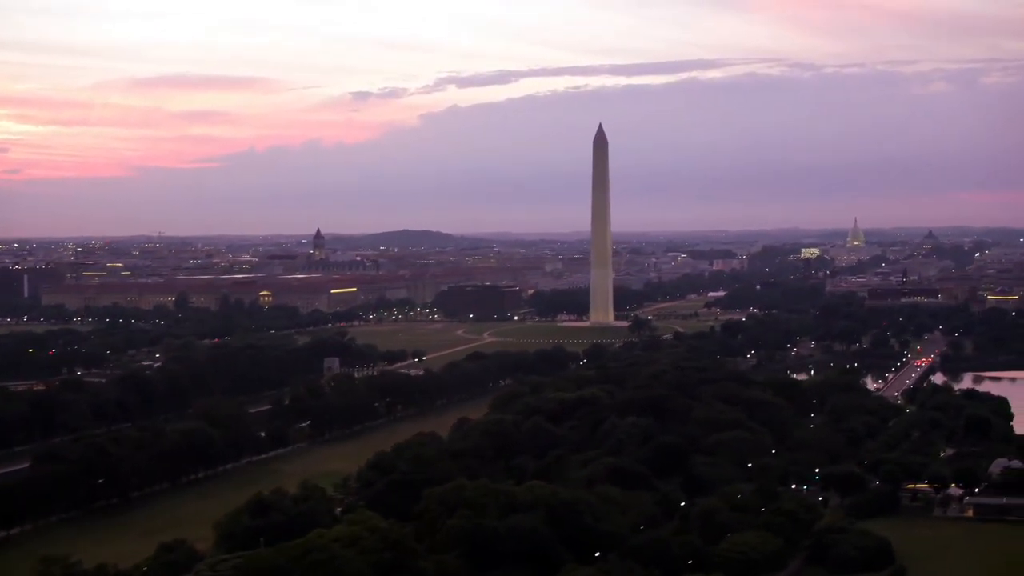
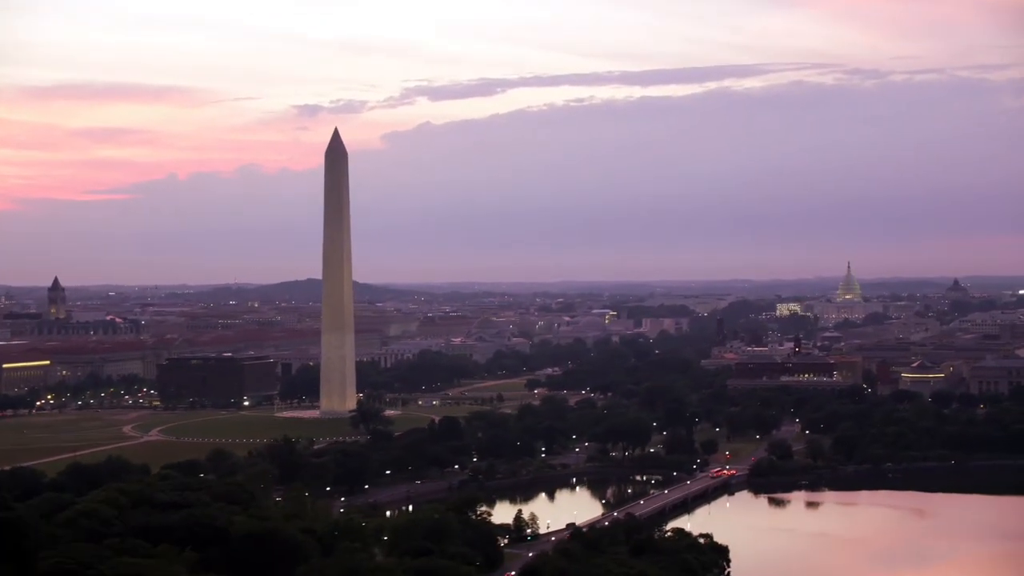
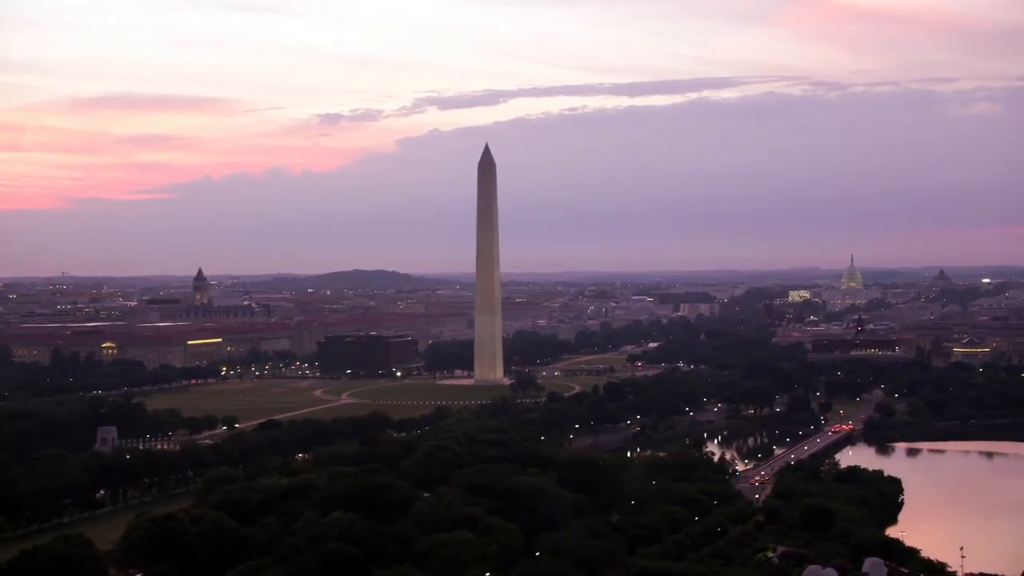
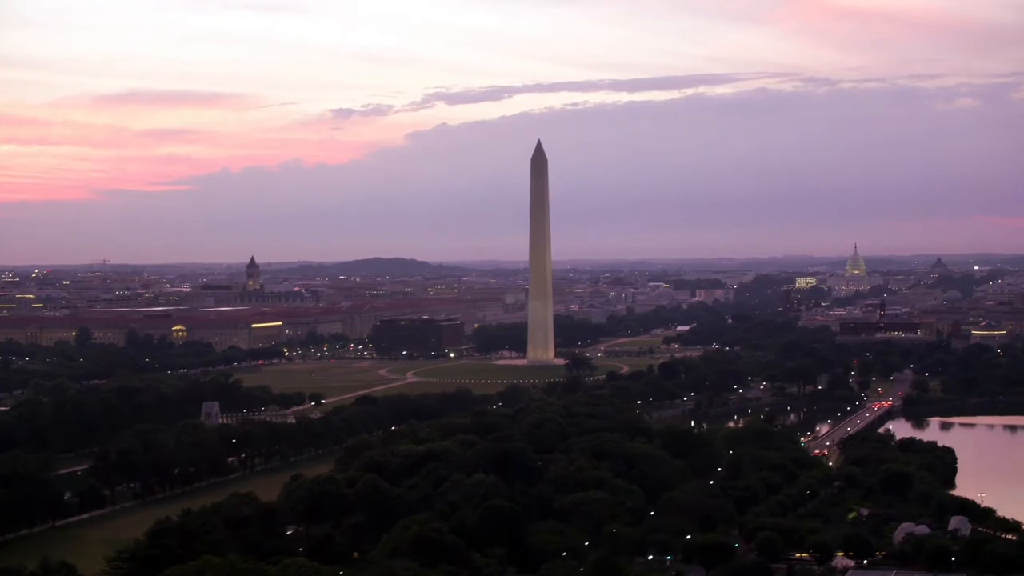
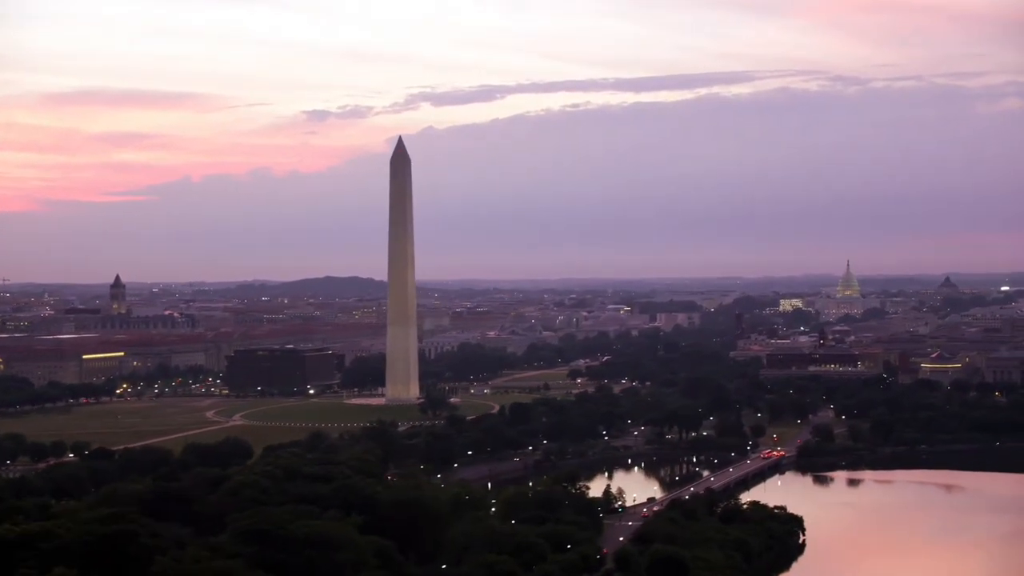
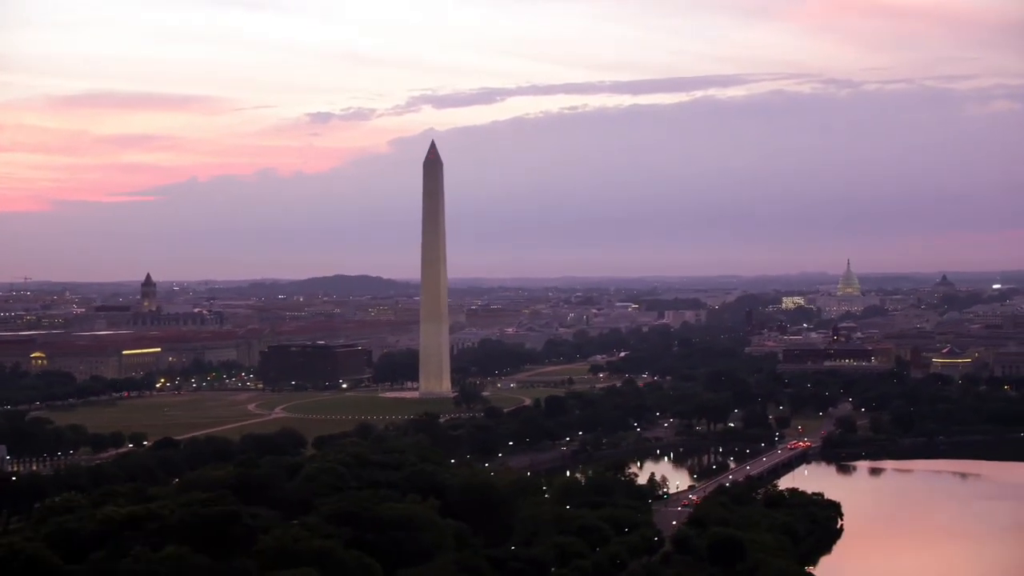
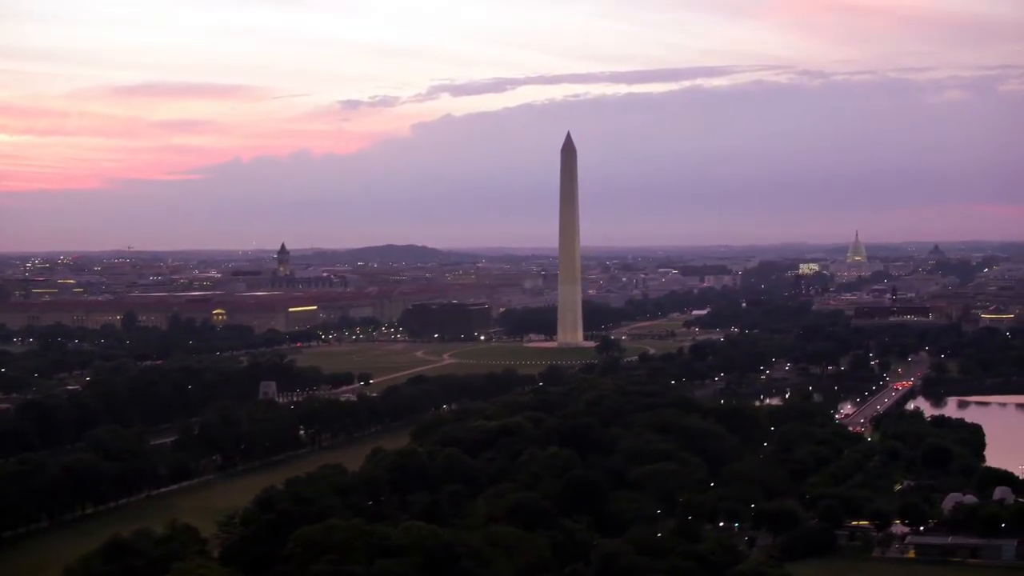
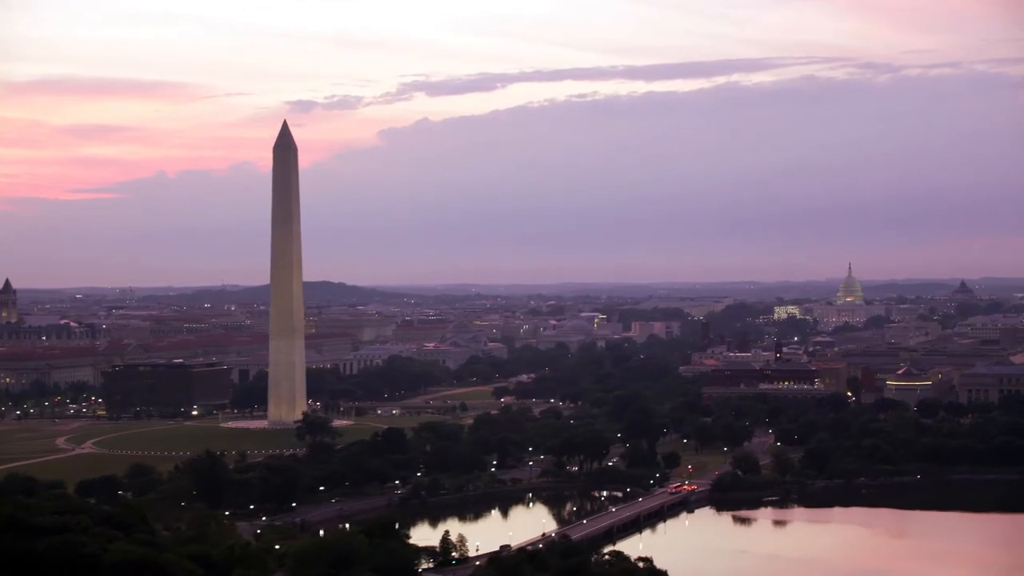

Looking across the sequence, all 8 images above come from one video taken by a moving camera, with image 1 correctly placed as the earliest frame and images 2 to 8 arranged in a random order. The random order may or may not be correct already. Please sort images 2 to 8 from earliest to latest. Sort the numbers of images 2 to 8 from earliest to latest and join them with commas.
7, 4, 3, 6, 5, 2, 8
